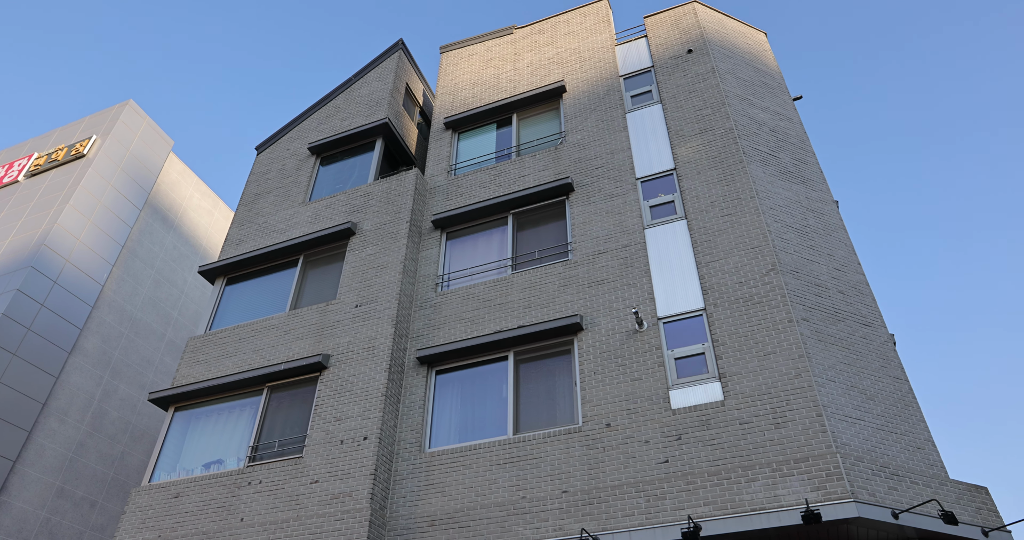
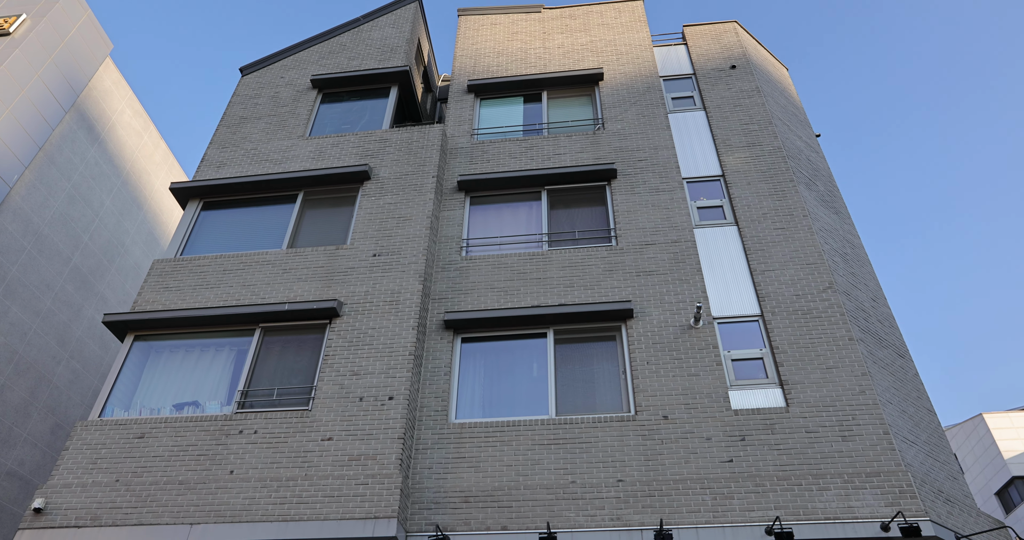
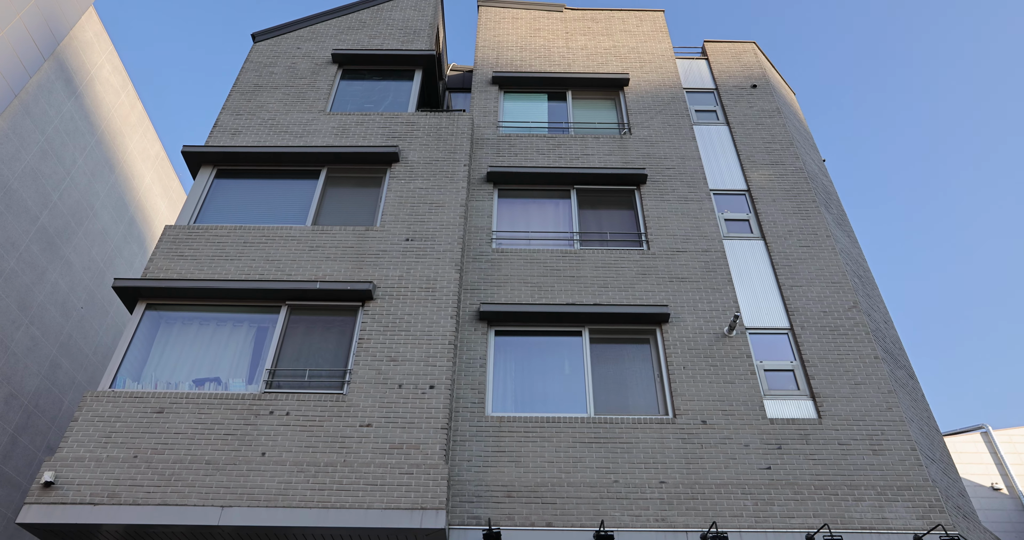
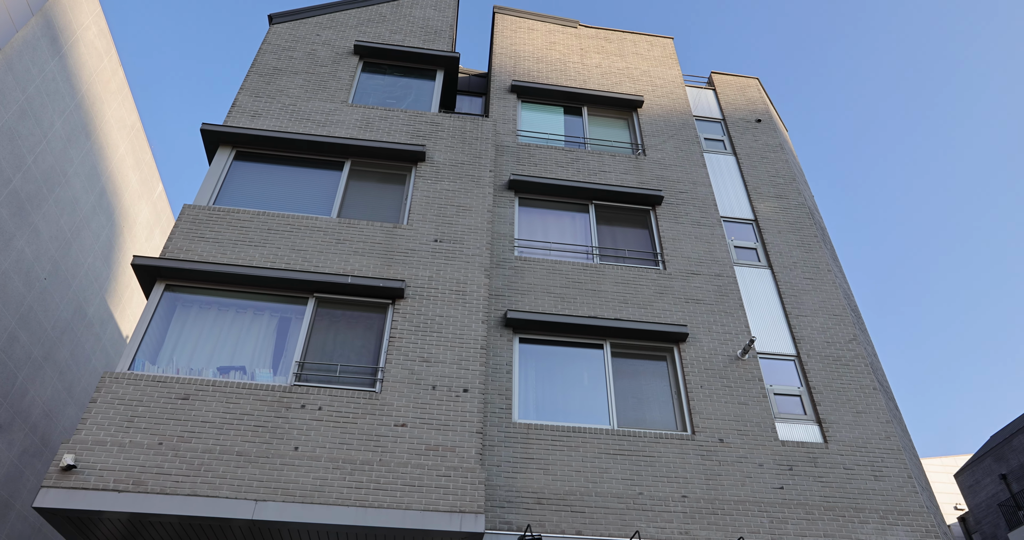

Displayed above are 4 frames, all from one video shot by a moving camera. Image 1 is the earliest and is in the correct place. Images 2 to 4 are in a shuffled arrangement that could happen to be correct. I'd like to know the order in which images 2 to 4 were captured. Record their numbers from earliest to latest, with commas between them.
2, 3, 4
